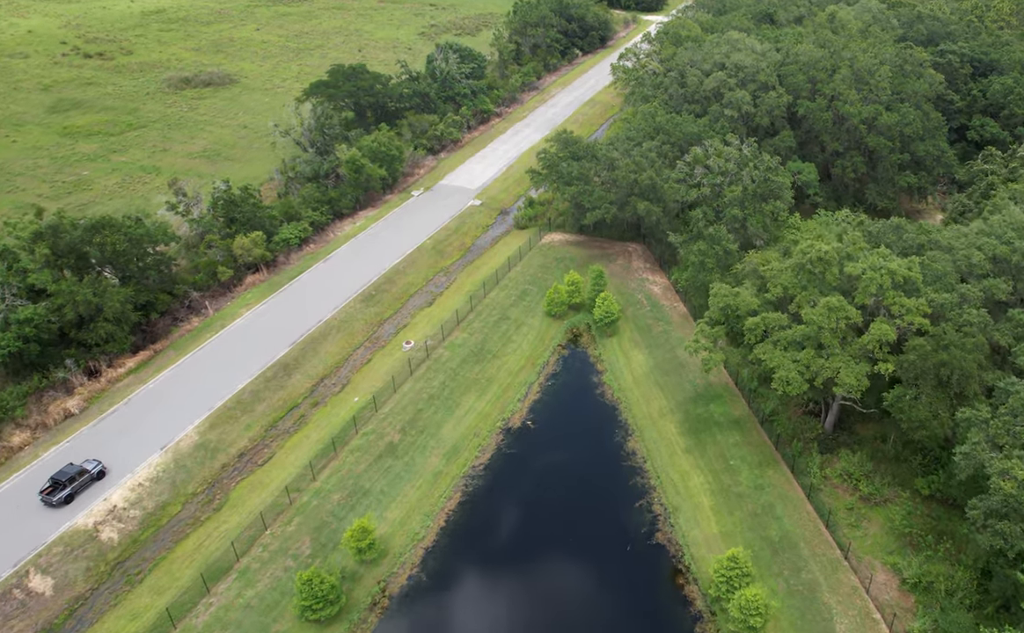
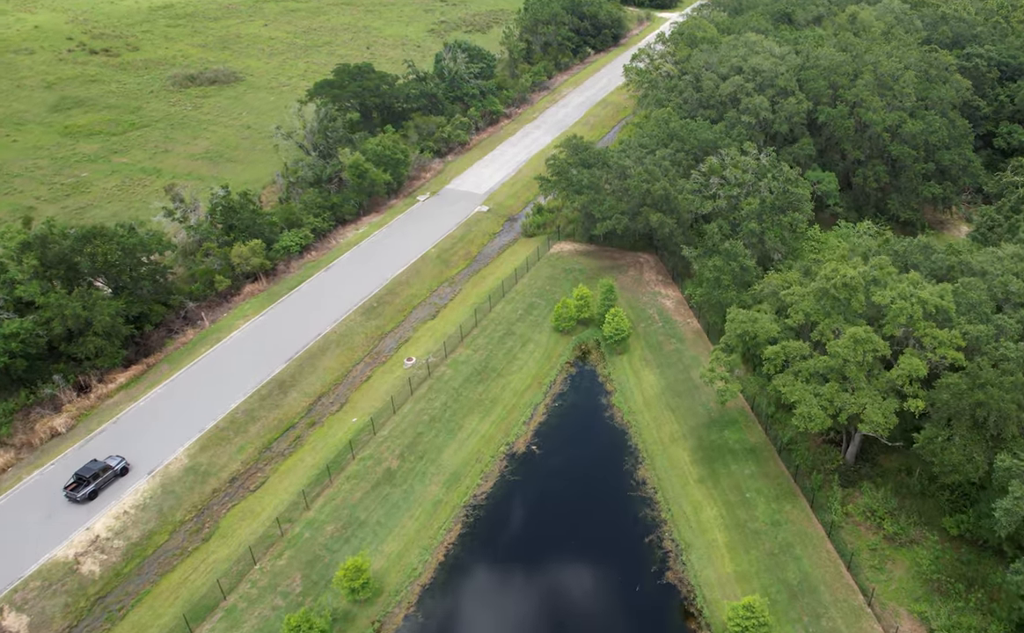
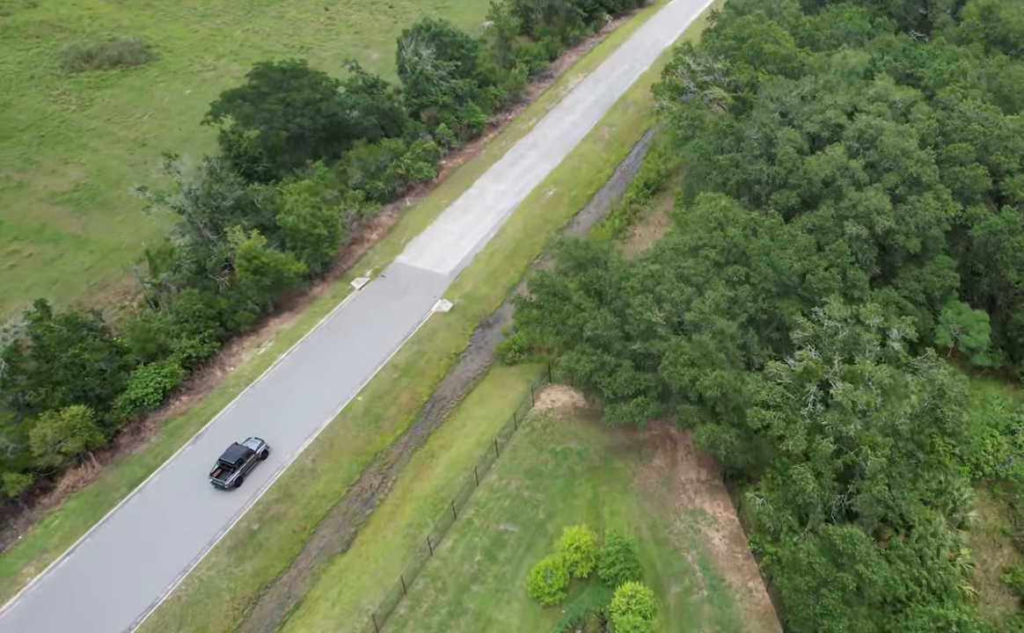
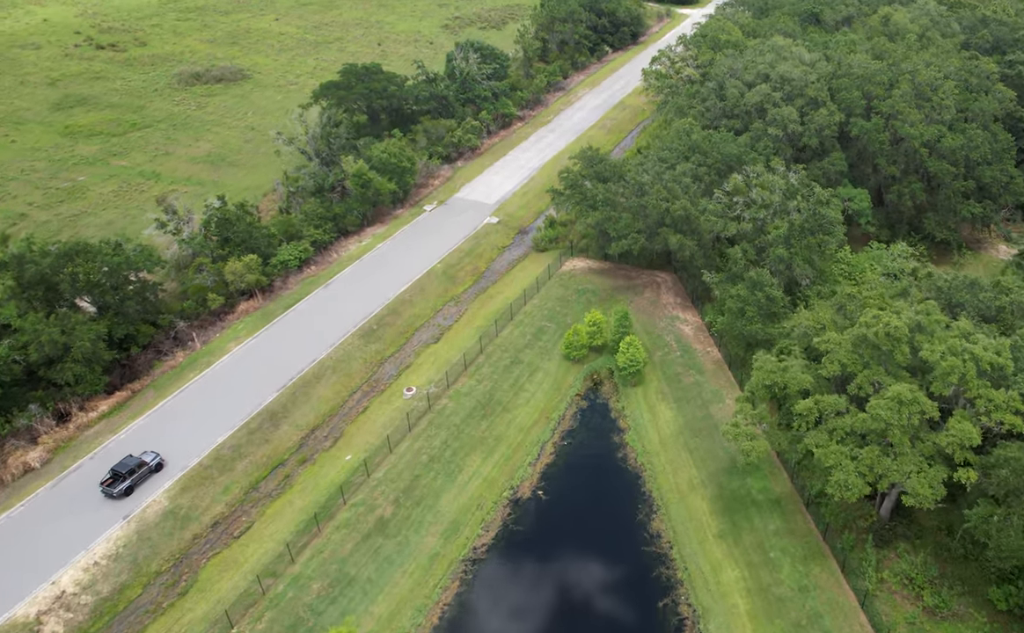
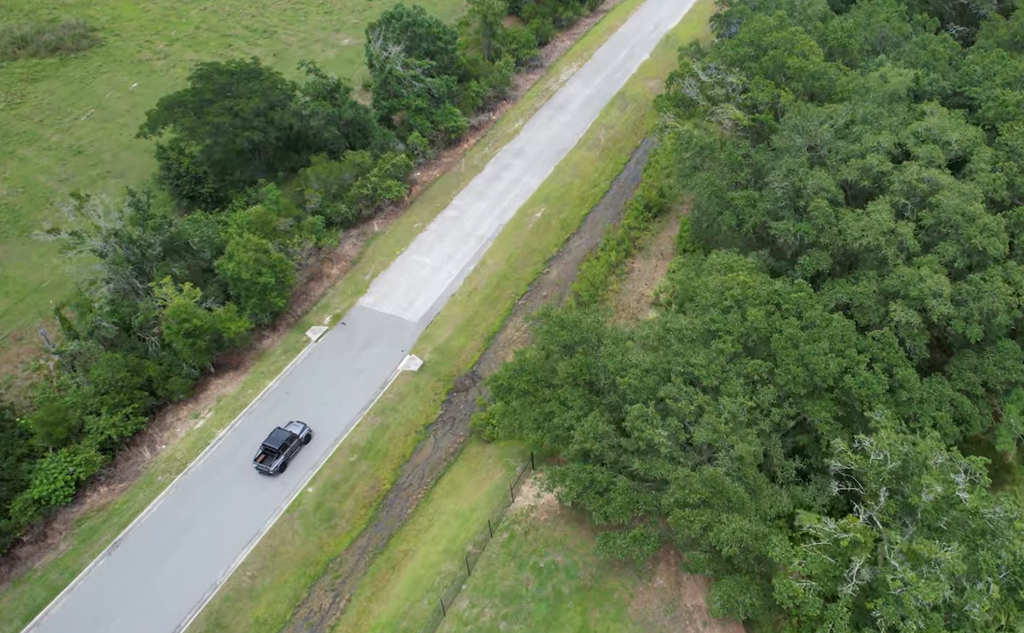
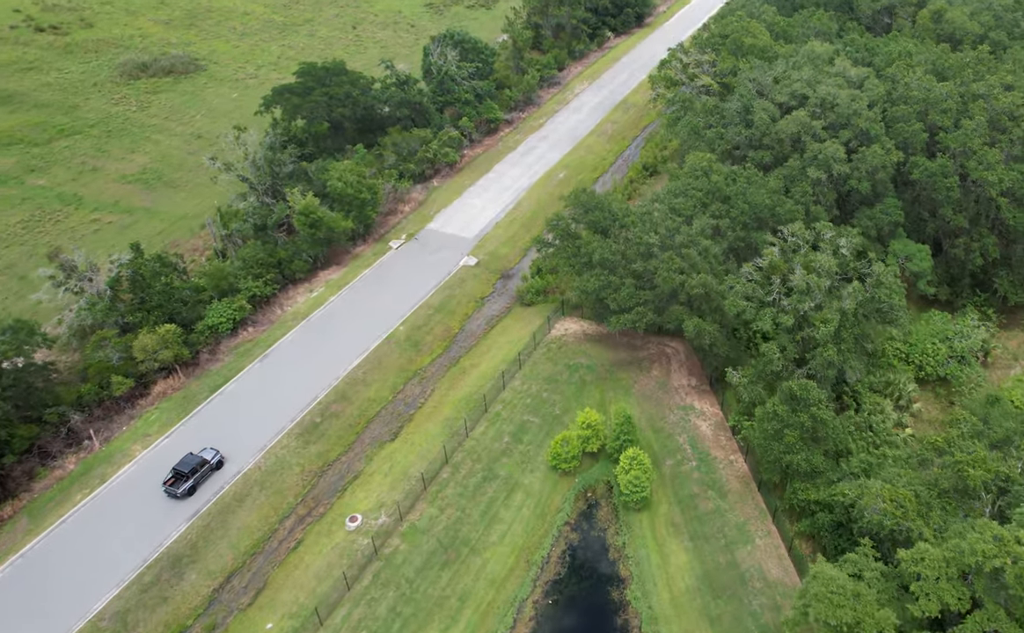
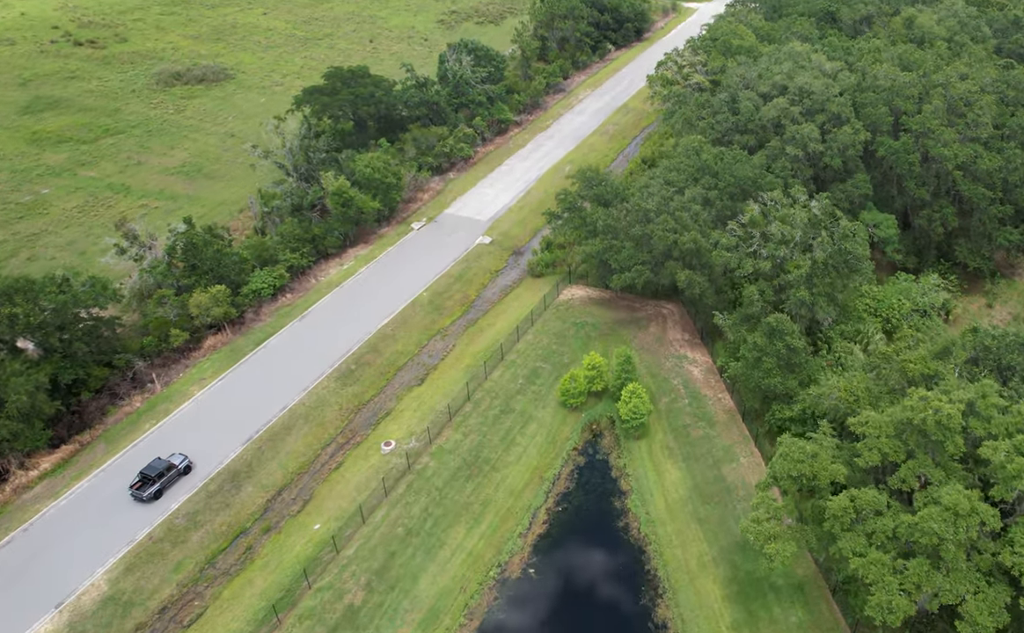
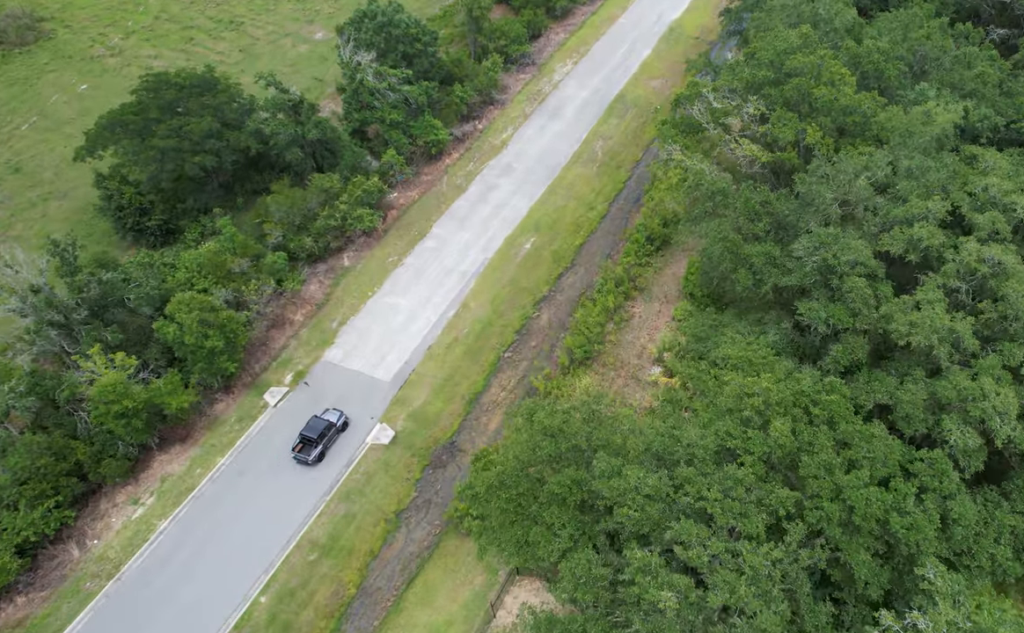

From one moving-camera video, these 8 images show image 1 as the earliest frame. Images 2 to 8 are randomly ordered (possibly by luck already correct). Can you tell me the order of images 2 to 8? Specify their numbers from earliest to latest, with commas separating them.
2, 4, 7, 6, 3, 5, 8
